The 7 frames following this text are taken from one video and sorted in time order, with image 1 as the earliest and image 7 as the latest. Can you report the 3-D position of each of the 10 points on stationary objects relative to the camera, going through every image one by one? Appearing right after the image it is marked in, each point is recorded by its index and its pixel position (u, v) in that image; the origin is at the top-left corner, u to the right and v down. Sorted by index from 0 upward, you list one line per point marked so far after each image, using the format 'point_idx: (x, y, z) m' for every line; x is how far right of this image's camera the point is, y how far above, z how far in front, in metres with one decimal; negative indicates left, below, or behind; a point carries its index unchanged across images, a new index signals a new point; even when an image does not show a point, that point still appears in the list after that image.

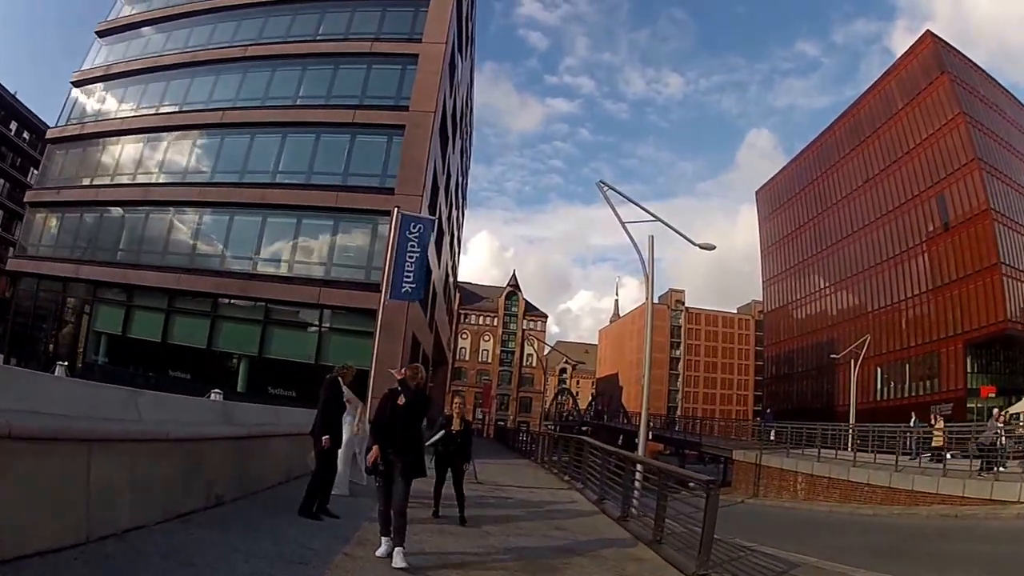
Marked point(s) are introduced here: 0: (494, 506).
0: (-0.4, -3.8, +12.2) m
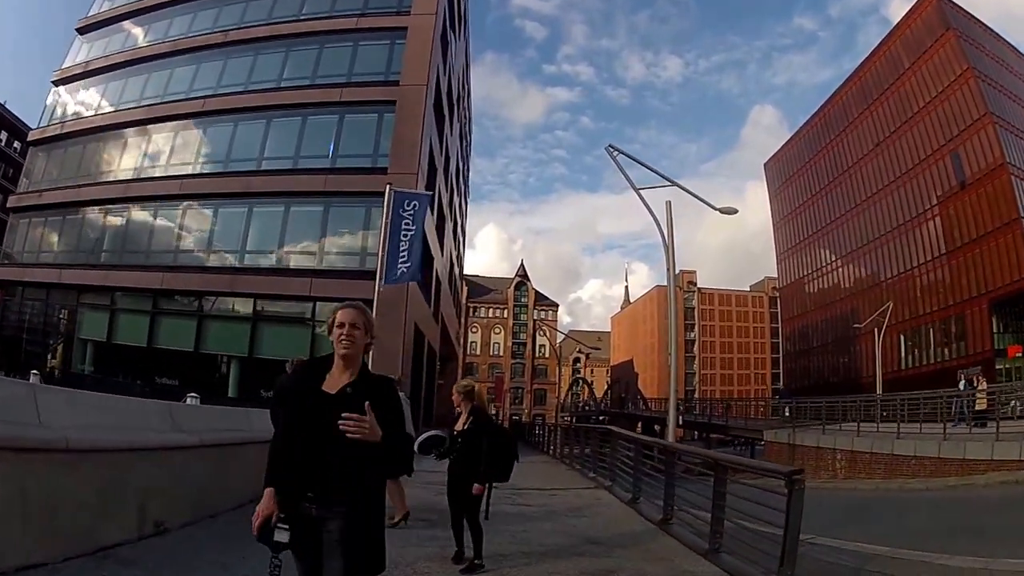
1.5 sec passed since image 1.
0: (-0.1, -3.3, +10.4) m
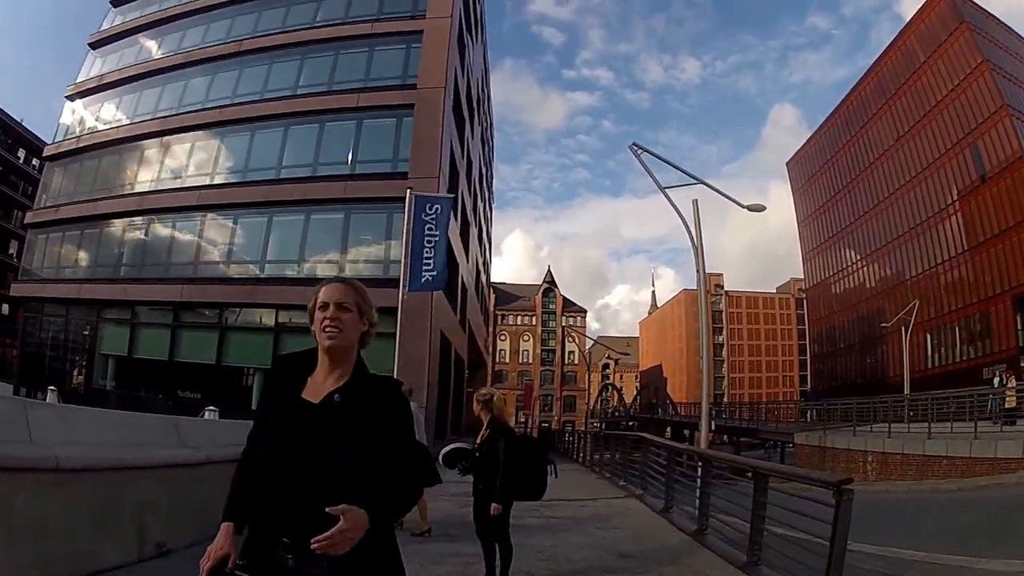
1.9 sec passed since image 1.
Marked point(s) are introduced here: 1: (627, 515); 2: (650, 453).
0: (+0.3, -3.4, +9.8) m
1: (+1.9, -3.8, +11.7) m
2: (+2.8, -3.3, +14.1) m
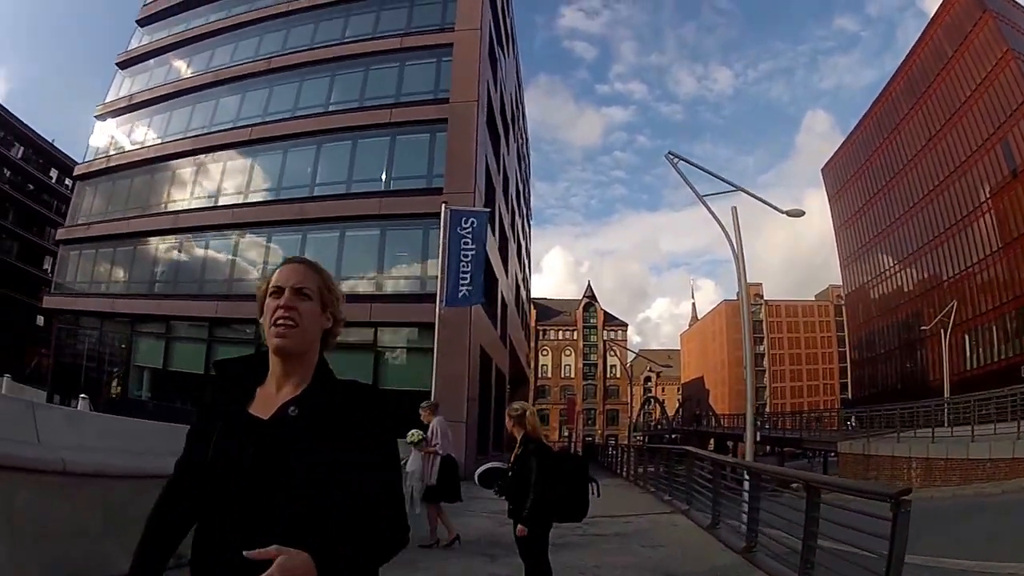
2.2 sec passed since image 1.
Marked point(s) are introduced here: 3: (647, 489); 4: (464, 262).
0: (+0.8, -3.4, +9.3) m
1: (+2.5, -3.8, +11.0) m
2: (+3.5, -3.4, +13.4) m
3: (+3.6, -5.3, +18.6) m
4: (-1.1, +0.7, +17.1) m
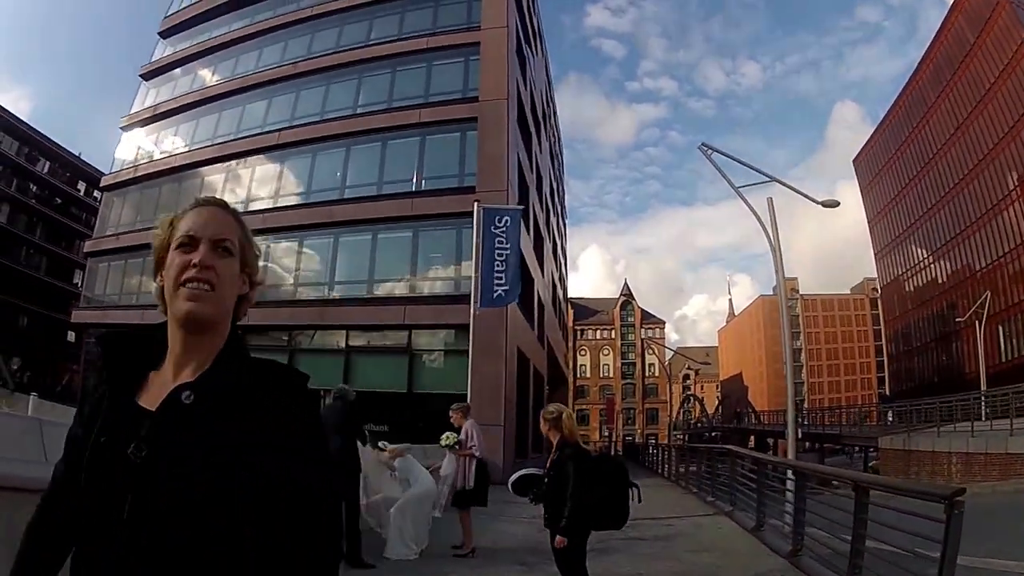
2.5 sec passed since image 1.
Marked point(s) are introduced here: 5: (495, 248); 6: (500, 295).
0: (+1.3, -3.4, +9.0) m
1: (+3.0, -3.7, +10.6) m
2: (+4.1, -3.2, +13.0) m
3: (+4.5, -5.1, +18.1) m
4: (-0.4, +0.7, +16.9) m
5: (-0.5, +1.1, +17.0) m
6: (-0.4, -0.1, +17.0) m
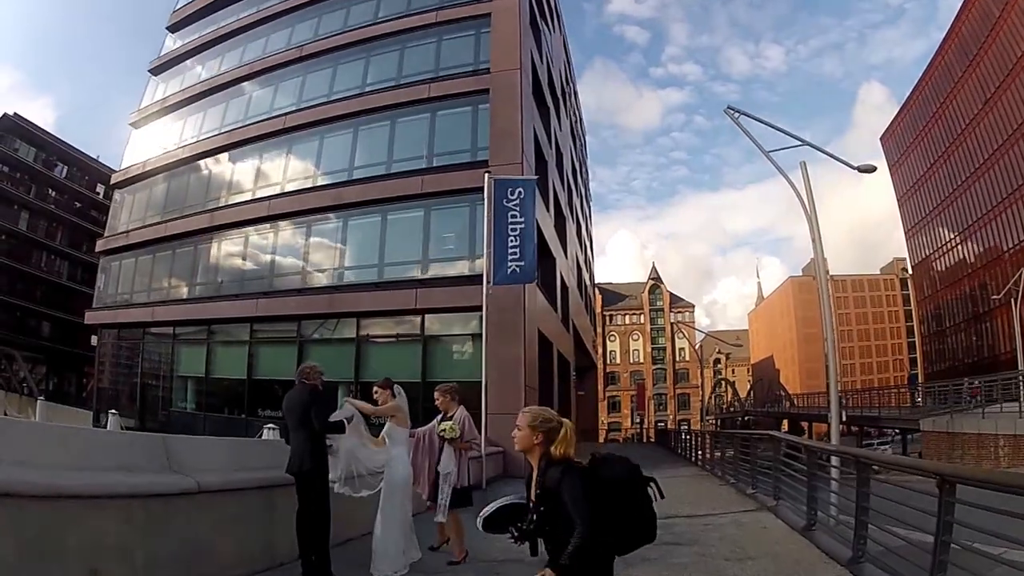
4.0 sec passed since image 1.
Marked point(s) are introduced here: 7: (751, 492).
0: (+1.4, -3.0, +7.7) m
1: (+3.3, -3.3, +9.3) m
2: (+4.4, -2.7, +11.6) m
3: (+5.0, -4.5, +16.8) m
4: (-0.1, +1.1, +15.6) m
5: (-0.2, +1.5, +15.8) m
6: (0.0, +0.3, +15.8) m
7: (+4.6, -4.0, +13.8) m
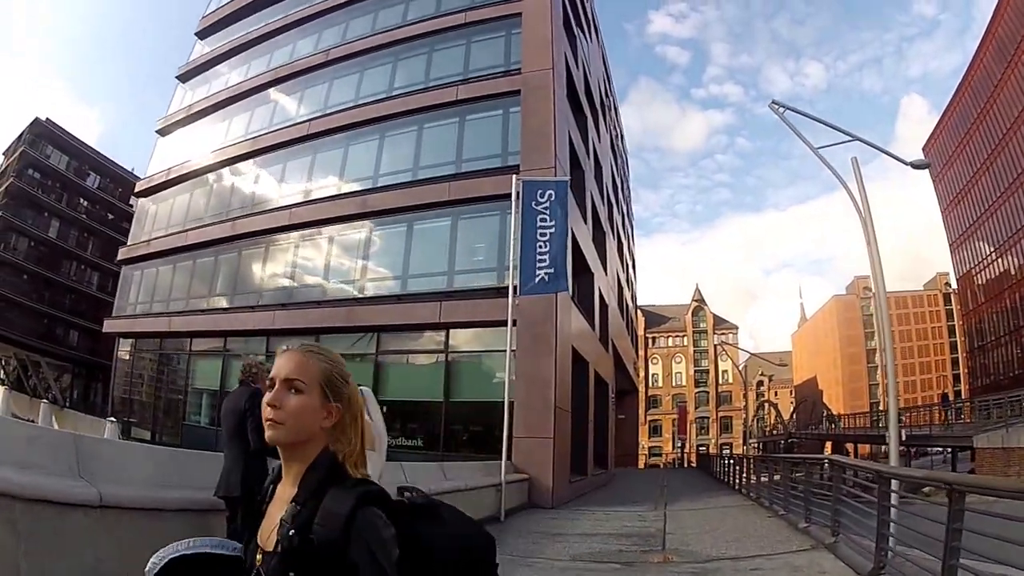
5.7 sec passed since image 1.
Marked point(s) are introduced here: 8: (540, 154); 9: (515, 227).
0: (+1.5, -3.0, +6.4) m
1: (+3.4, -3.3, +7.9) m
2: (+4.7, -2.9, +10.1) m
3: (+5.6, -4.8, +15.2) m
4: (+0.5, +0.9, +14.5) m
5: (+0.4, +1.3, +14.6) m
6: (+0.6, +0.1, +14.6) m
7: (+5.0, -4.2, +12.2) m
8: (+0.6, +3.6, +19.2) m
9: (0.0, +1.3, +14.6) m
